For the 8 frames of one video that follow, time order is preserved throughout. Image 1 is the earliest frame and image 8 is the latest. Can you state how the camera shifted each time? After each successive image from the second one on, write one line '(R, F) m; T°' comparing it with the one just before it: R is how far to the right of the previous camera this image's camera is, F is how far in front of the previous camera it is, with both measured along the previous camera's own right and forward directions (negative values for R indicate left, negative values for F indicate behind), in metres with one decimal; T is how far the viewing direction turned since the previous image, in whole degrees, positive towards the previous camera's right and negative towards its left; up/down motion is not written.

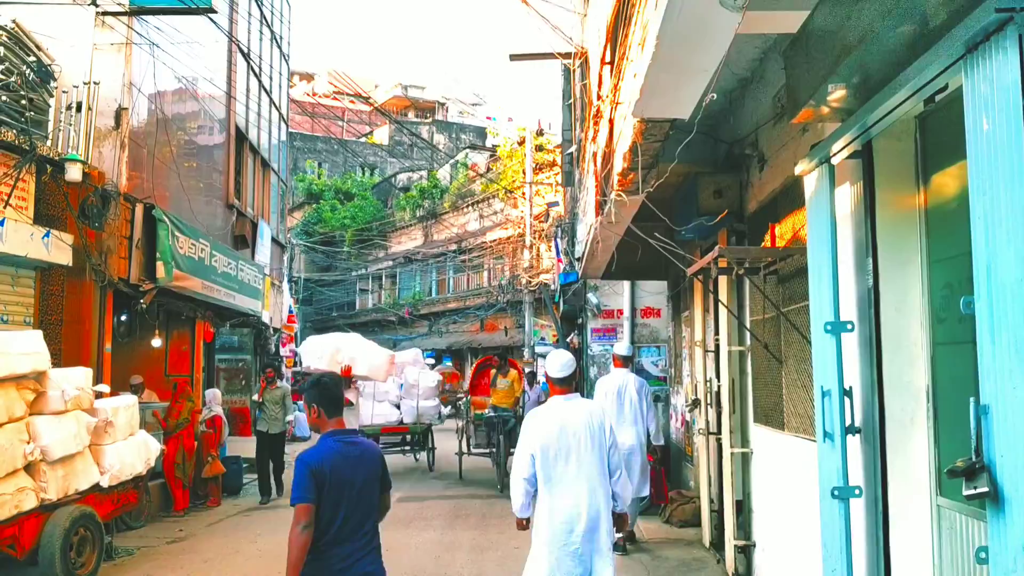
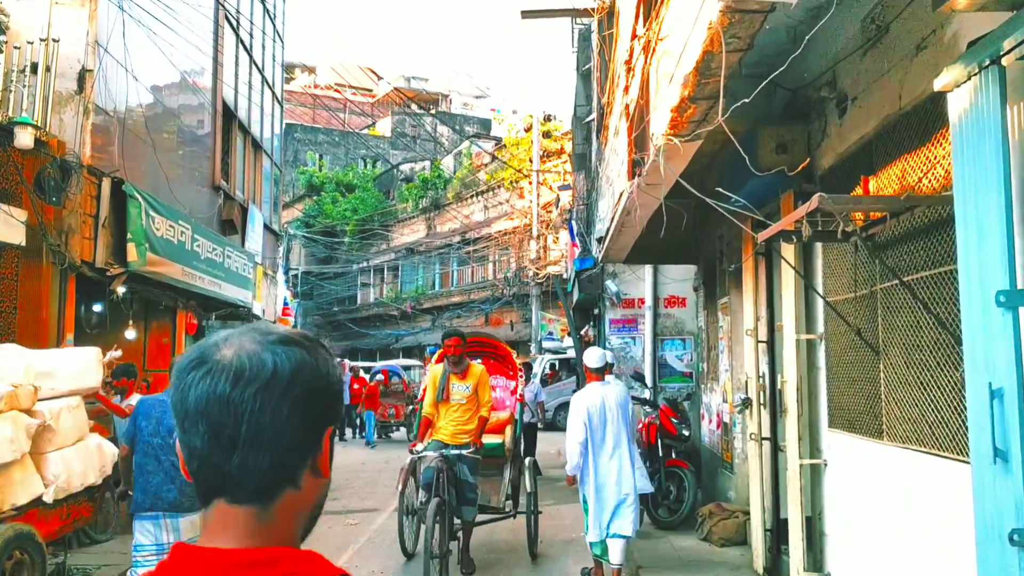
(-0.1, +1.1) m; 0°
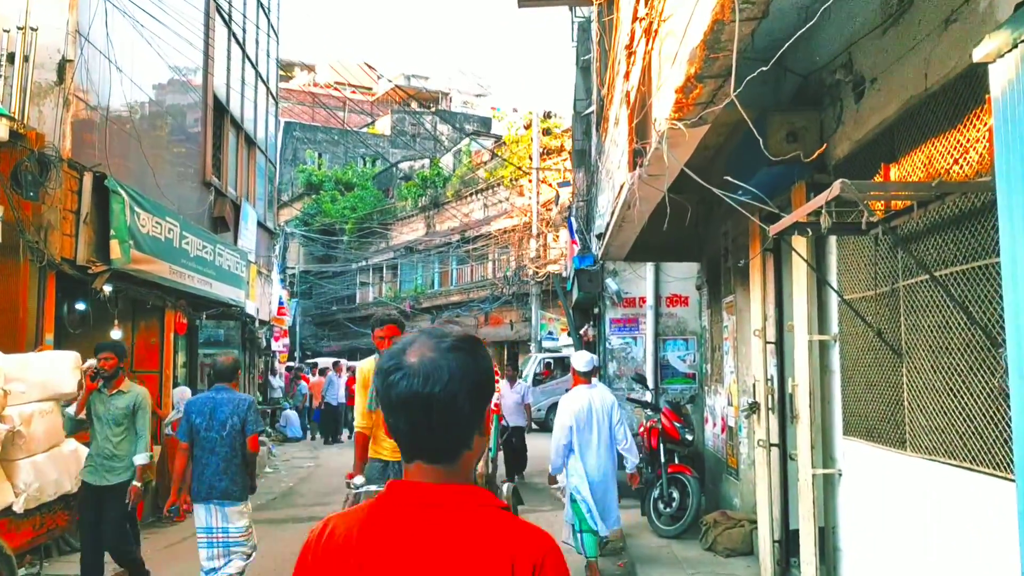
(0.0, +0.3) m; 0°
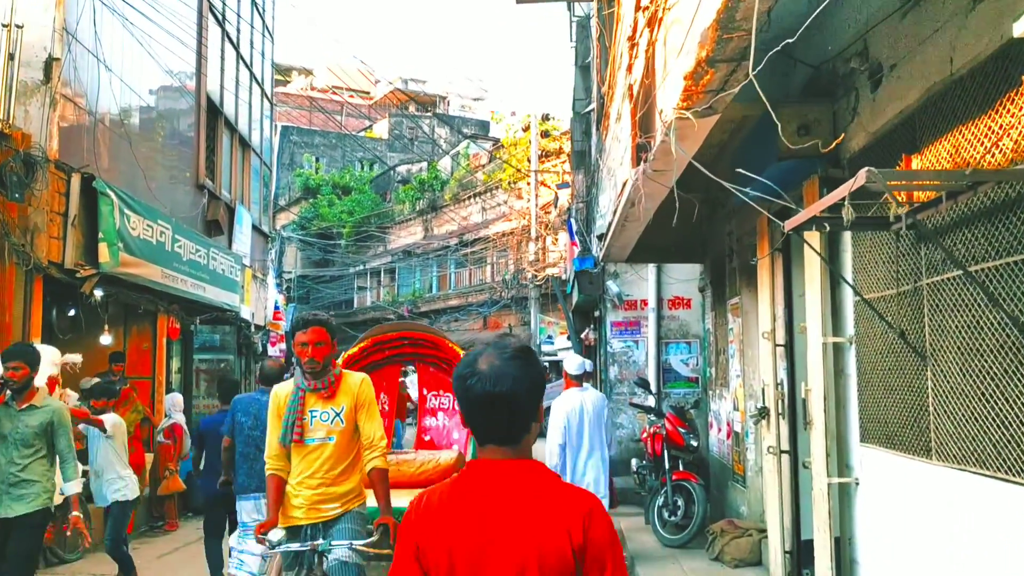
(0.0, +0.2) m; 0°
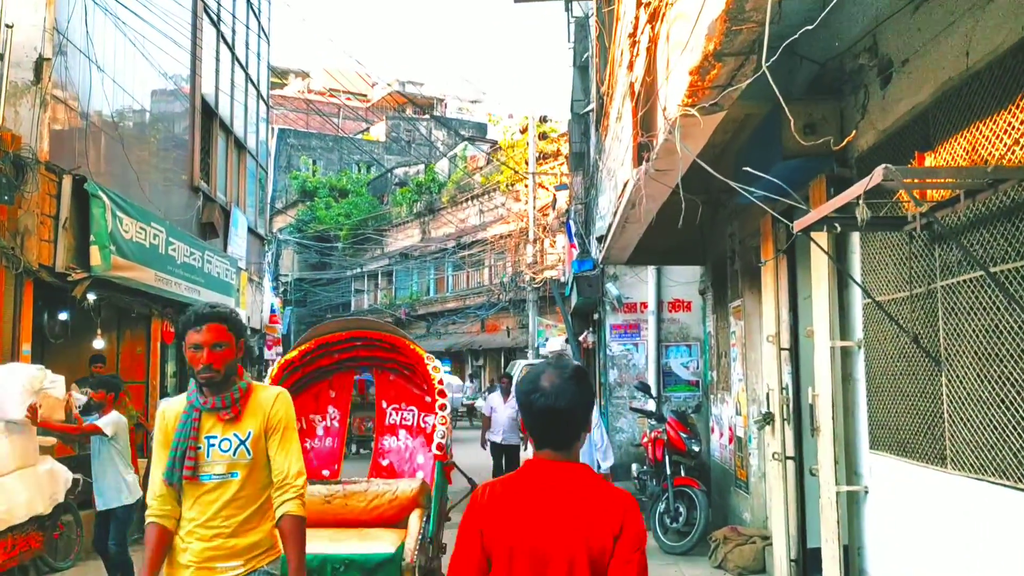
(0.0, +0.1) m; 0°
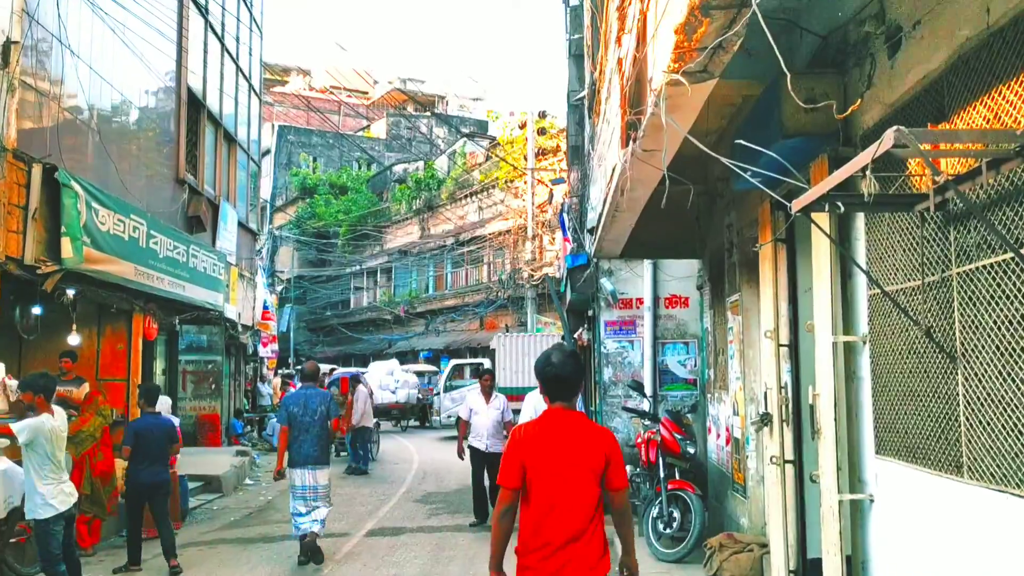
(+0.1, +0.3) m; 0°
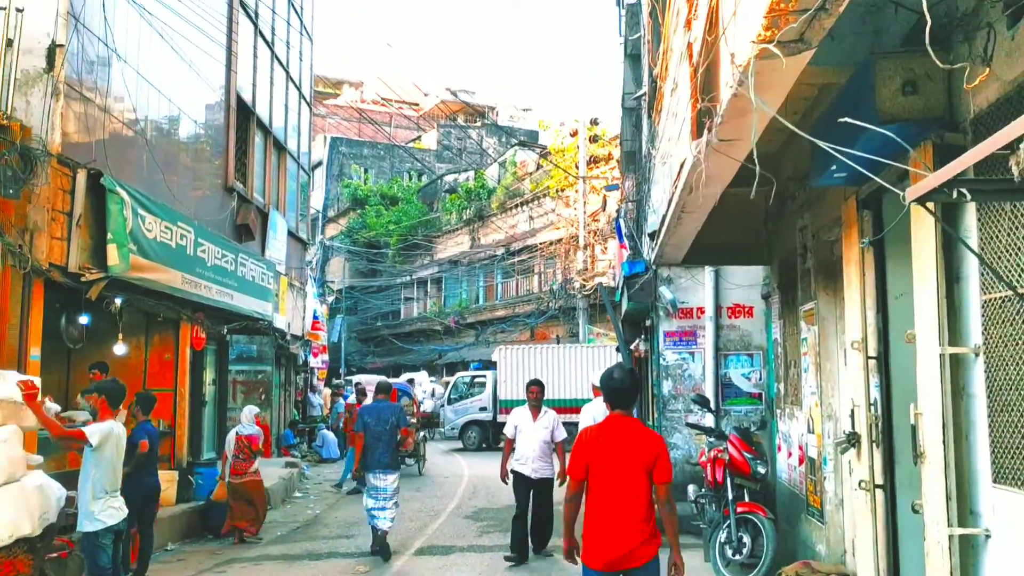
(0.0, +0.4) m; -3°
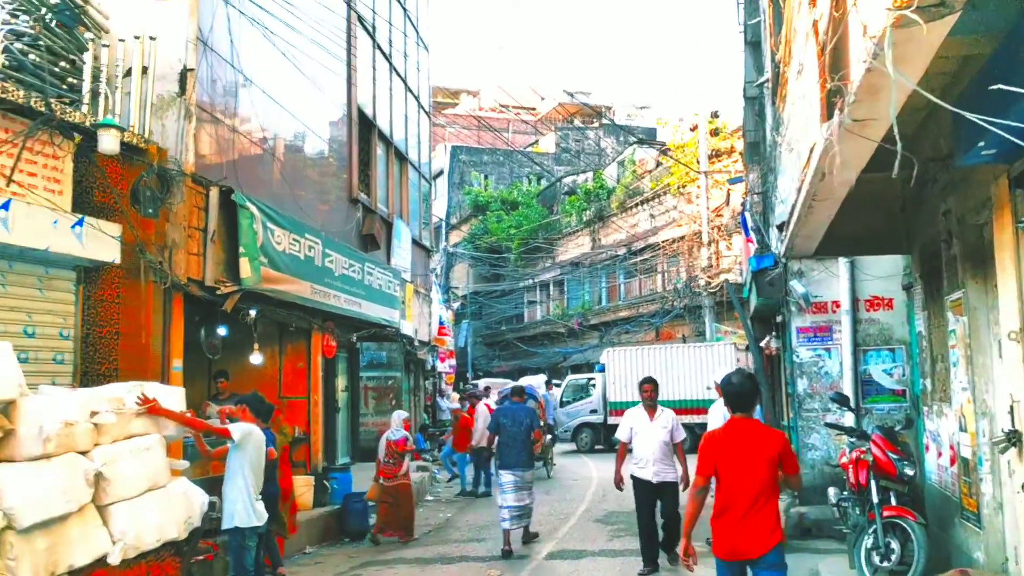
(0.0, +0.1) m; -8°
